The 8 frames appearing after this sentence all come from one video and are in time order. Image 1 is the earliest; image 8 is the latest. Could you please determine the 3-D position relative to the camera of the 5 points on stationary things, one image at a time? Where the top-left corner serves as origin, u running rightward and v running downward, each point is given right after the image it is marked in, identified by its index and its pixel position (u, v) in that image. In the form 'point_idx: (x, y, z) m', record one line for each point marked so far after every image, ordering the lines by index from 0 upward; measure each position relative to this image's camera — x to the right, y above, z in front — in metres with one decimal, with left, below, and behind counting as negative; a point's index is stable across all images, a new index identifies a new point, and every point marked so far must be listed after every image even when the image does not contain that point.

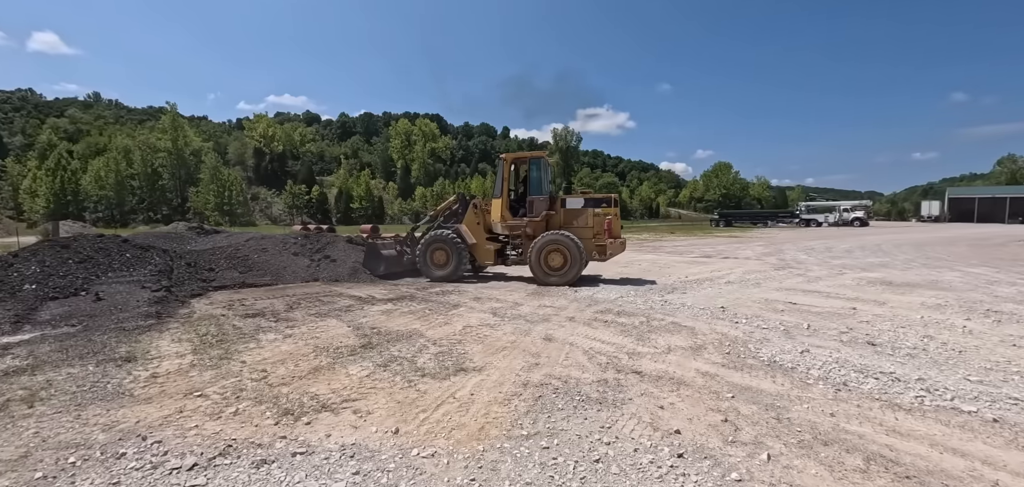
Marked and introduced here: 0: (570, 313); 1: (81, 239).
0: (+1.1, -1.2, +7.5) m
1: (-8.7, +0.1, +9.1) m
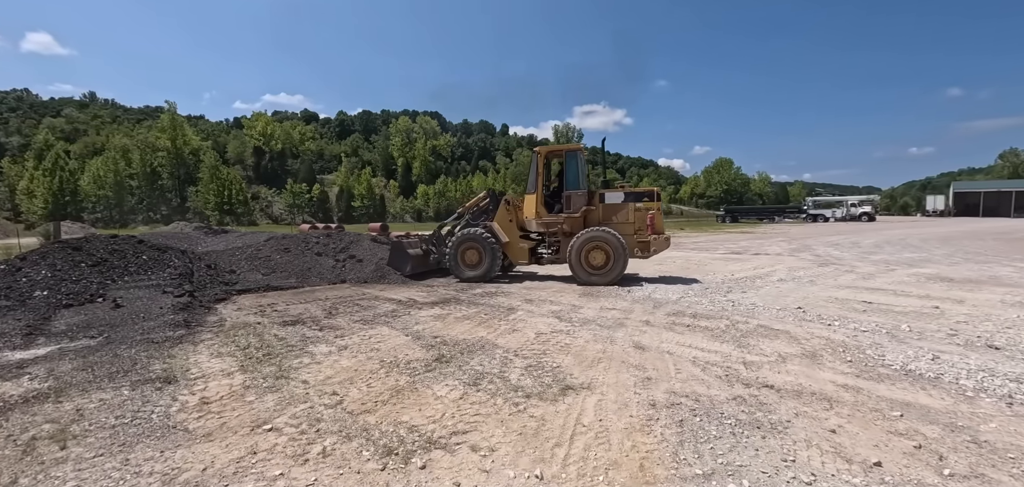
0: (+2.0, -1.1, +6.8) m
1: (-7.8, 0.0, +8.3) m
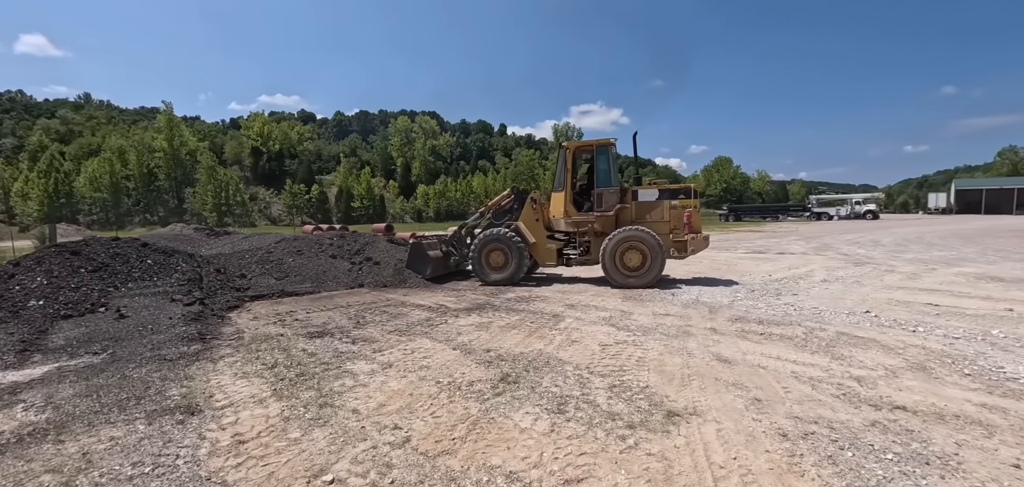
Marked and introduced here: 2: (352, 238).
0: (+2.7, -1.1, +6.2) m
1: (-7.2, 0.0, +7.6) m
2: (-3.9, +0.1, +10.9) m
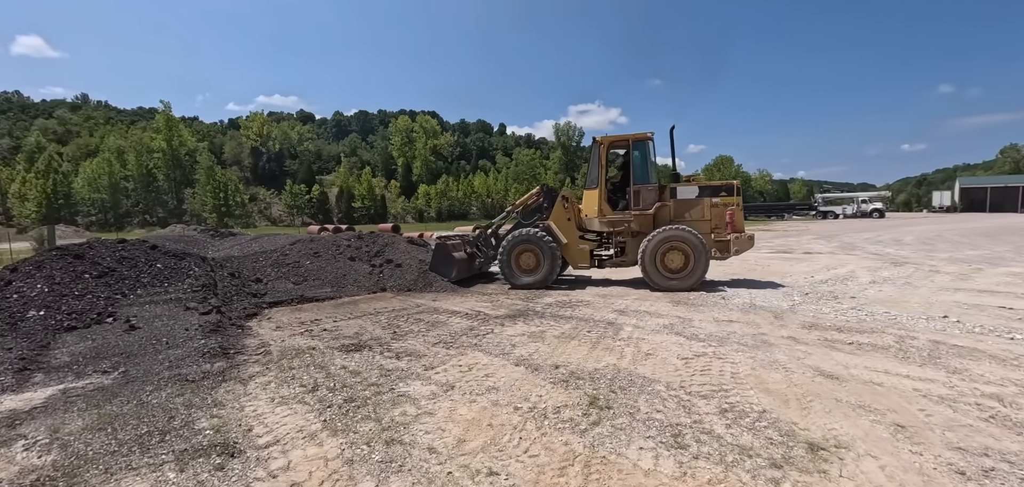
0: (+3.3, -1.1, +5.6) m
1: (-6.5, 0.0, +7.0) m
2: (-3.2, +0.1, +10.3) m
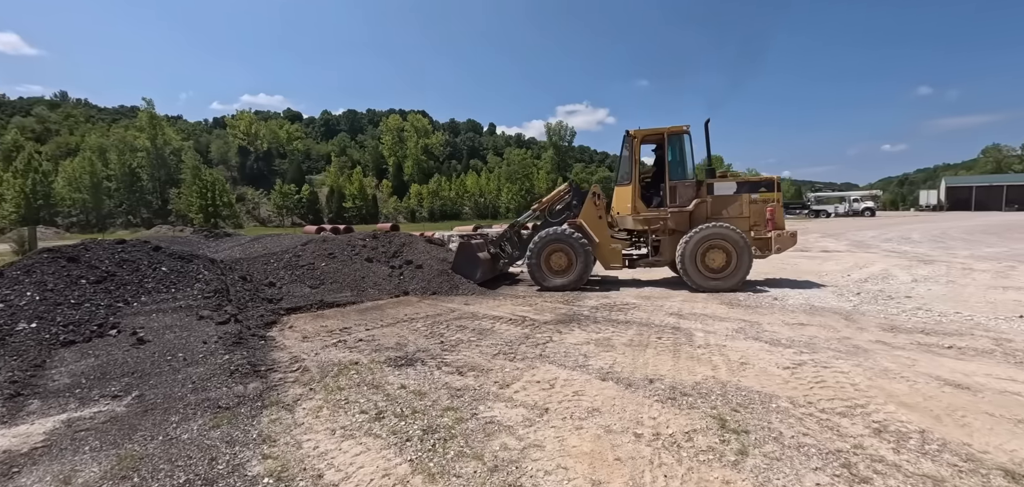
0: (+4.0, -1.1, +5.1) m
1: (-5.9, -0.1, +6.3) m
2: (-2.7, +0.1, +9.6) m
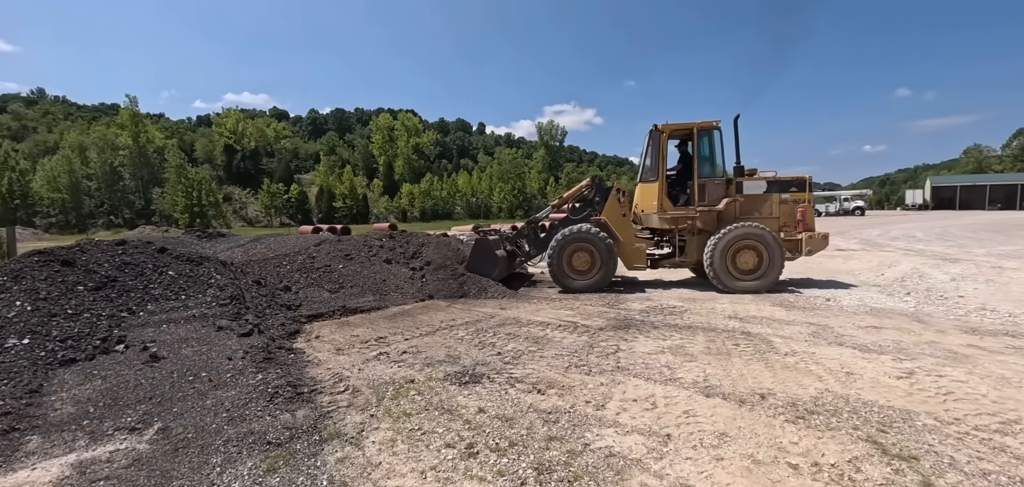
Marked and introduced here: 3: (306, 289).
0: (+4.6, -1.0, +4.7) m
1: (-5.3, -0.1, +5.6) m
2: (-2.2, +0.1, +9.0) m
3: (-3.1, -0.7, +6.6) m
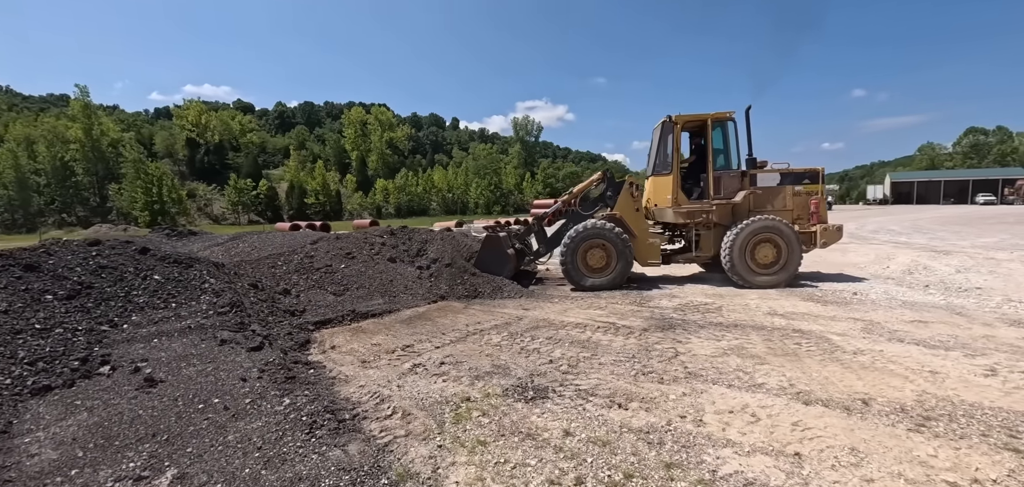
0: (+5.0, -0.9, +4.5) m
1: (-4.9, -0.1, +4.8) m
2: (-2.0, +0.2, +8.4) m
3: (-2.7, -0.6, +6.0) m
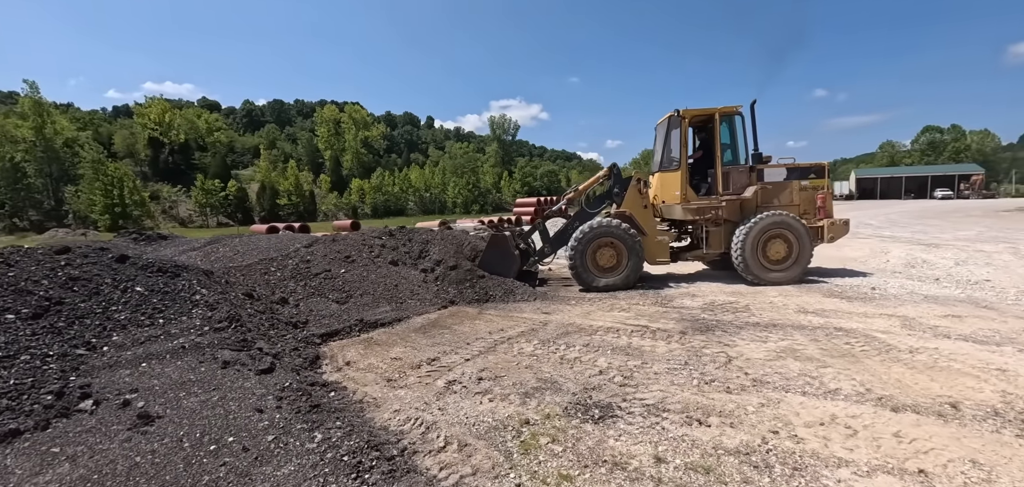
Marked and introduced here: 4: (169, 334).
0: (+5.4, -0.9, +4.4) m
1: (-4.6, -0.2, +4.1) m
2: (-1.9, +0.1, +7.9) m
3: (-2.5, -0.7, +5.4) m
4: (-2.8, -0.7, +3.6) m
